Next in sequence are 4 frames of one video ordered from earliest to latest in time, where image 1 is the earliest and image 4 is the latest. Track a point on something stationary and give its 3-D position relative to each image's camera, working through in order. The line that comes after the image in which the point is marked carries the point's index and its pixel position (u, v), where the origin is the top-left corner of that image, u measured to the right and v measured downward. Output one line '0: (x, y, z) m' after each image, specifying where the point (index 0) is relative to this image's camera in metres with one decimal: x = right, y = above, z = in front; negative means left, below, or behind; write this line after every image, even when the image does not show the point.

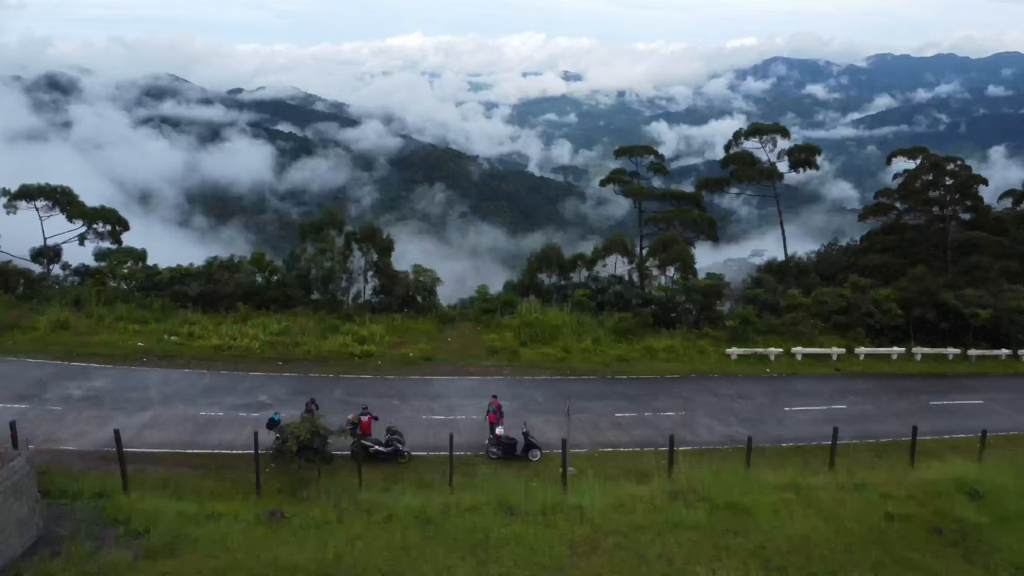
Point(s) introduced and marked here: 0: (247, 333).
0: (-8.5, -1.5, +16.9) m
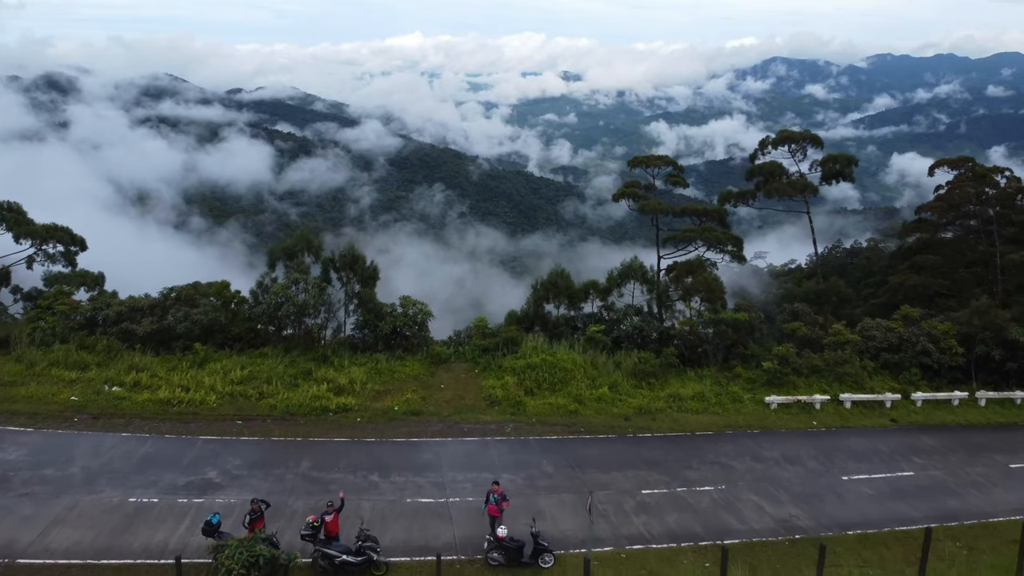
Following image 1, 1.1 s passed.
0: (-8.4, -2.6, +14.4) m
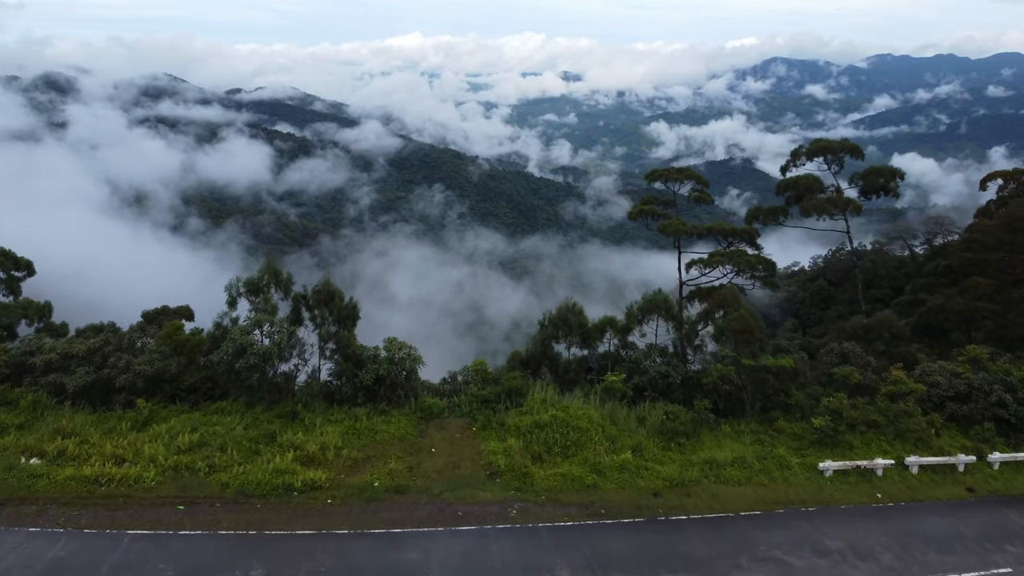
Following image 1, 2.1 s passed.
0: (-8.3, -3.7, +11.8) m
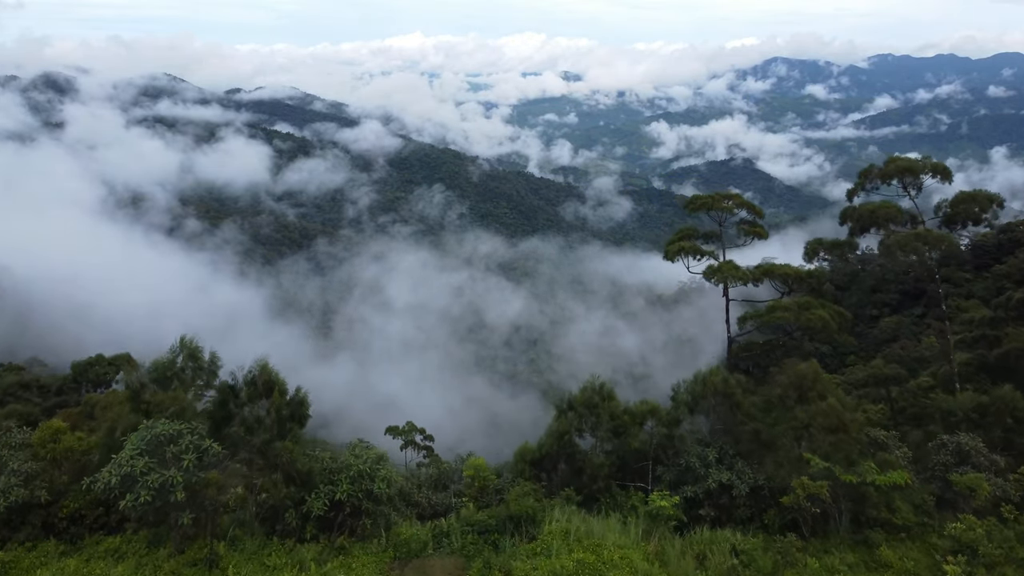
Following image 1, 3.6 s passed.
0: (-11.0, -3.4, +13.0) m
